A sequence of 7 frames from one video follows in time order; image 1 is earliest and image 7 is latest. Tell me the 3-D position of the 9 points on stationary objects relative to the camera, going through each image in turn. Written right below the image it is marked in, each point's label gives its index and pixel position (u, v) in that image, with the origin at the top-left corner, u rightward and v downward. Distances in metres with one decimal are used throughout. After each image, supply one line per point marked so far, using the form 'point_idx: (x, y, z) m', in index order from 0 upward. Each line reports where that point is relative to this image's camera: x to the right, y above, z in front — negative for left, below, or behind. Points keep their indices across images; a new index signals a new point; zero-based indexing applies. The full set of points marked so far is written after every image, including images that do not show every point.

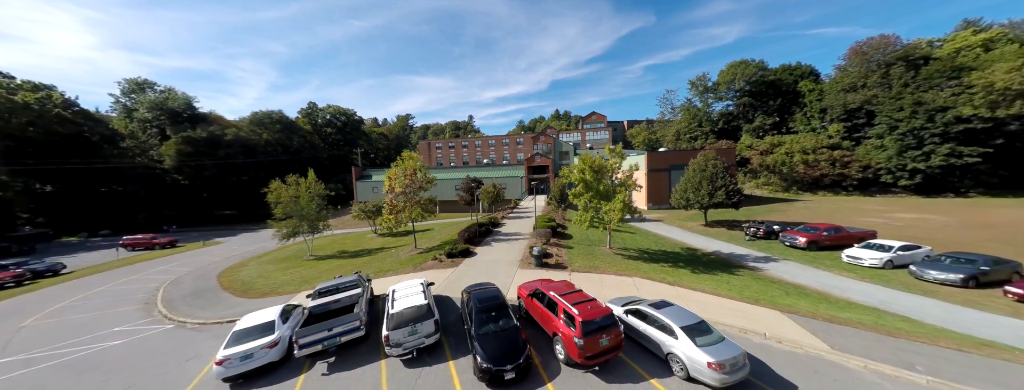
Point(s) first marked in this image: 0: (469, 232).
0: (-2.7, -2.4, +17.4) m
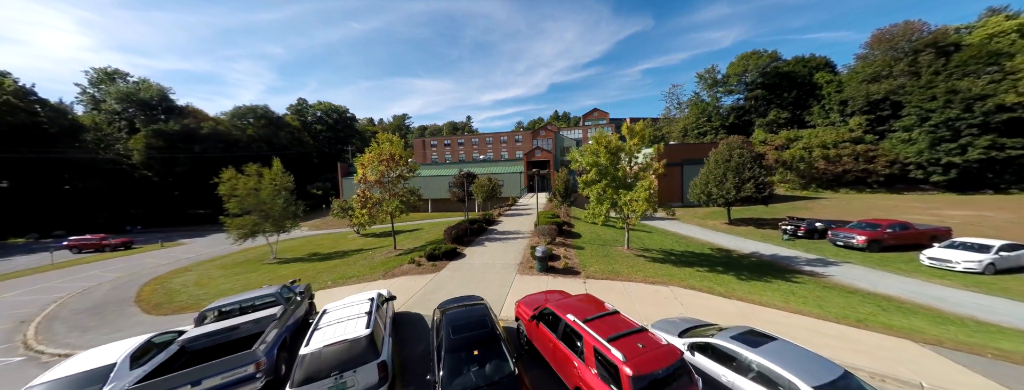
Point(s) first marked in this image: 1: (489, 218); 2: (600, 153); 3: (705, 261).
0: (-2.9, -1.8, +14.4) m
1: (-1.6, -1.6, +19.0) m
2: (+4.1, +2.0, +12.6) m
3: (+9.1, -3.2, +12.9) m
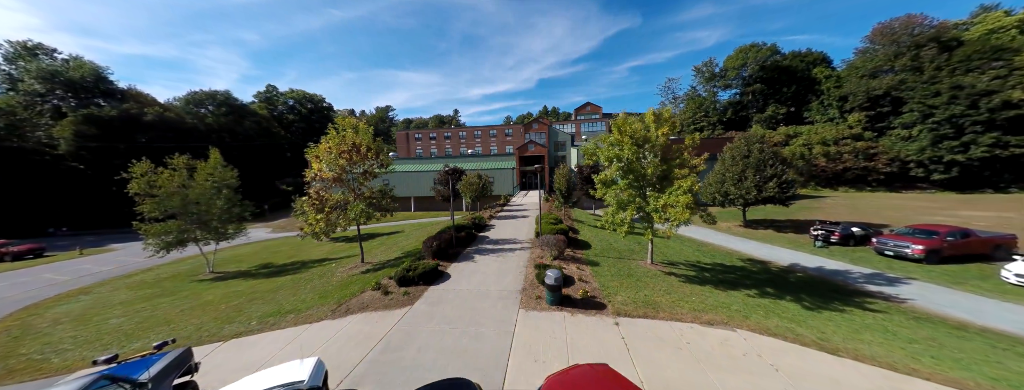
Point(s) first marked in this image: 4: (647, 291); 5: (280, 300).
0: (-3.0, -1.9, +11.4) m
1: (-2.0, -1.6, +16.0) m
2: (+4.0, +1.9, +9.8) m
3: (+9.0, -3.3, +10.5) m
4: (+4.2, -3.0, +8.4) m
5: (-8.0, -3.6, +9.4) m
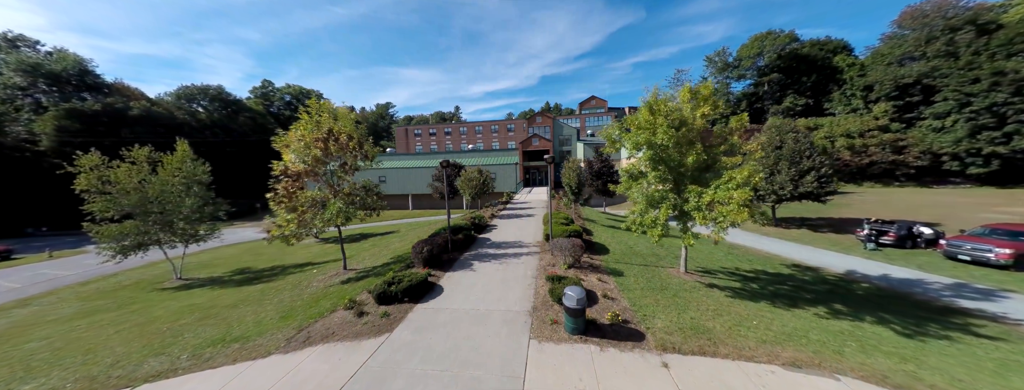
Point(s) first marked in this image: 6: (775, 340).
0: (-2.8, -1.7, +9.6) m
1: (-1.8, -1.4, +14.2) m
2: (+4.2, +2.0, +7.9) m
3: (+9.2, -3.1, +8.6) m
4: (+4.3, -2.8, +6.6) m
5: (-7.8, -3.5, +7.6) m
6: (+5.3, -3.0, +5.6) m
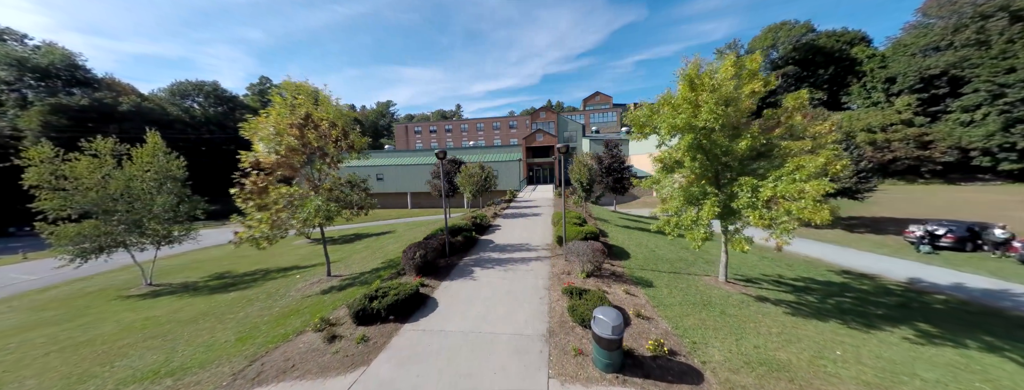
0: (-2.6, -1.6, +8.2) m
1: (-1.5, -1.2, +12.8) m
2: (+4.4, +2.2, +6.5) m
3: (+9.4, -2.9, +7.2) m
4: (+4.5, -2.7, +5.2) m
5: (-7.5, -3.4, +6.3) m
6: (+5.5, -2.8, +4.1) m
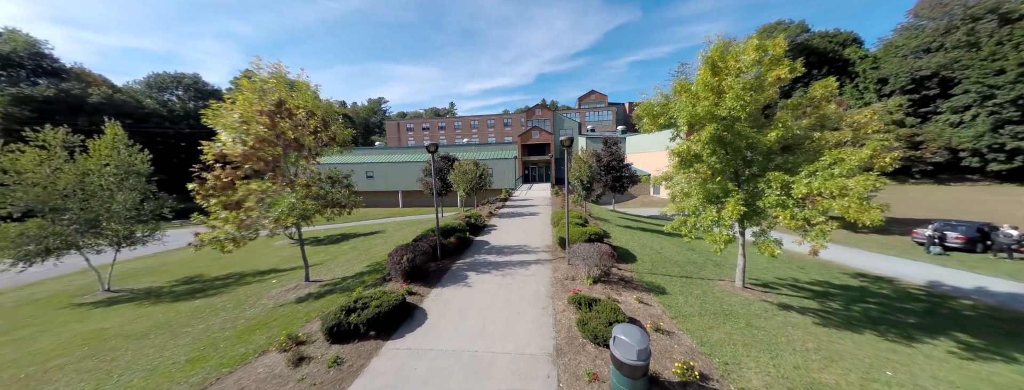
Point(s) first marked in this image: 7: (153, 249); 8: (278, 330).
0: (-2.6, -1.5, +7.4) m
1: (-1.7, -1.1, +12.0) m
2: (+4.4, +2.2, +5.8) m
3: (+9.4, -2.9, +6.6) m
4: (+4.6, -2.7, +4.5) m
5: (-7.6, -3.3, +5.4) m
6: (+5.6, -2.8, +3.5) m
7: (-20.8, -3.1, +15.8) m
8: (-4.9, -2.8, +5.7) m
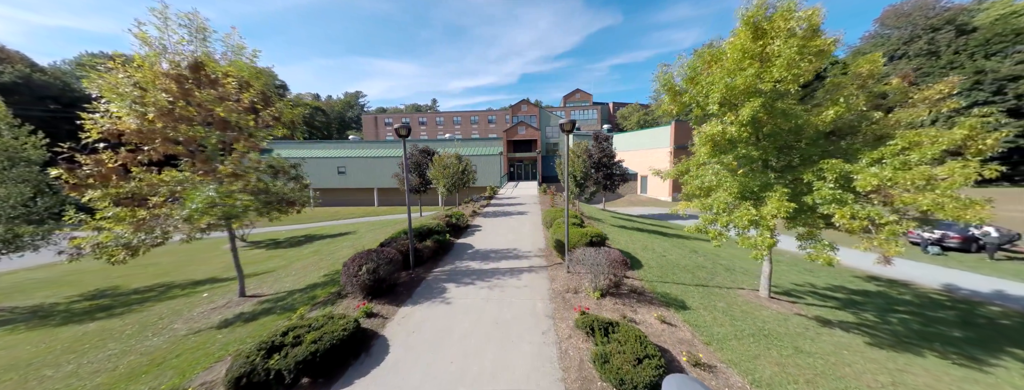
0: (-2.9, -1.4, +5.9) m
1: (-2.2, -1.0, +10.5) m
2: (+4.3, +2.3, +4.7) m
3: (+9.1, -2.8, +5.9) m
4: (+4.5, -2.5, +3.4) m
5: (-7.7, -3.1, +3.5) m
6: (+5.6, -2.7, +2.5) m
7: (-21.5, -2.9, +13.1) m
8: (-5.1, -2.7, +4.1) m
